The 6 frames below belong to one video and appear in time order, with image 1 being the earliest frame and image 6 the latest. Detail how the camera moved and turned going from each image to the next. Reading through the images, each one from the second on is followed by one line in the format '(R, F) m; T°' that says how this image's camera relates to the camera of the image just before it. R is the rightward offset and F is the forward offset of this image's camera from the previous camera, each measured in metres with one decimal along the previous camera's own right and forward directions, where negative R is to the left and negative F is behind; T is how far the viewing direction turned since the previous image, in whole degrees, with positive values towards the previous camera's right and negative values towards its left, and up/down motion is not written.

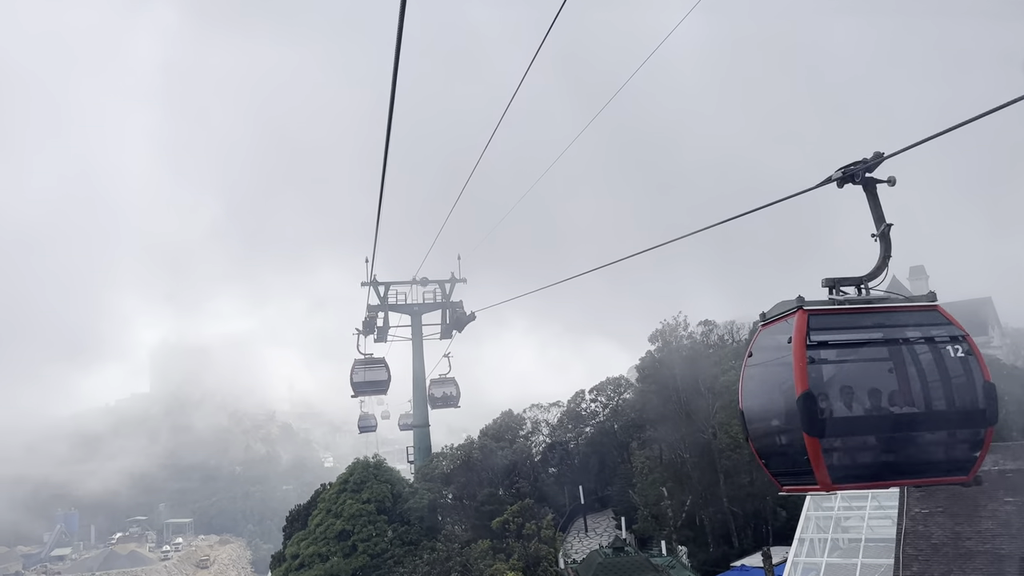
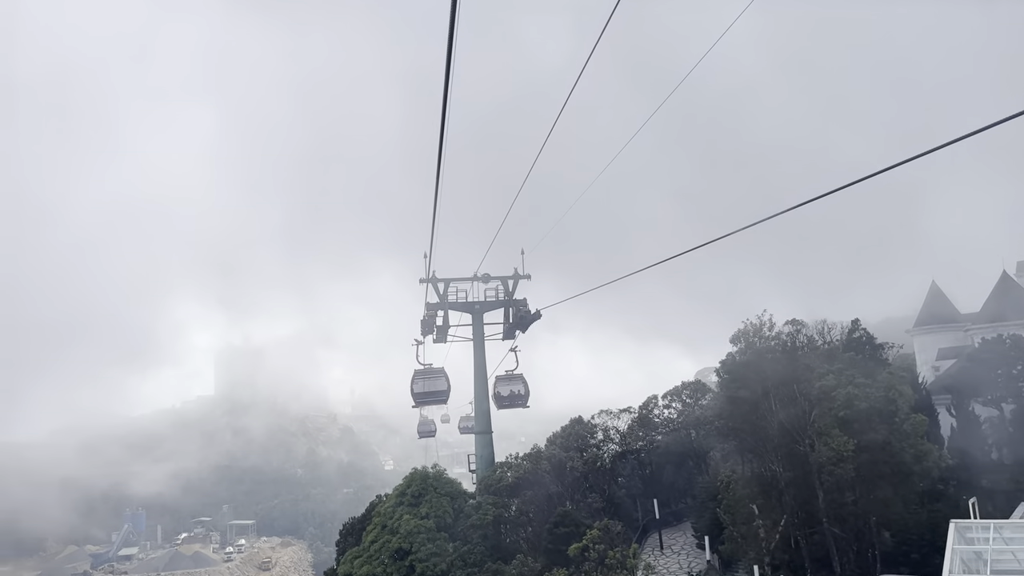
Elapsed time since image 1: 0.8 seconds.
(-0.4, +2.6) m; -4°
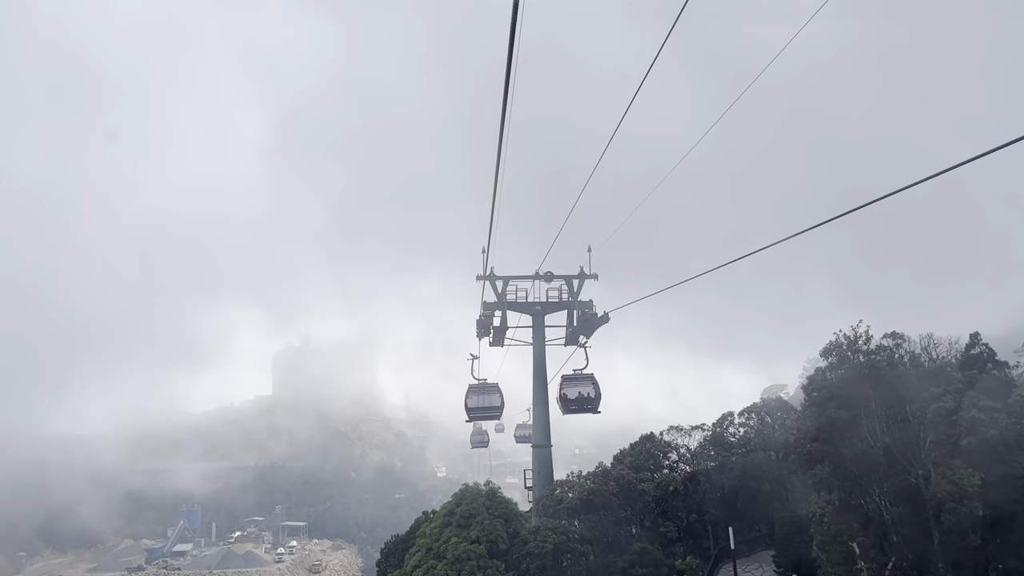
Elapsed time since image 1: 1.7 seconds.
(-0.3, +3.0) m; -4°
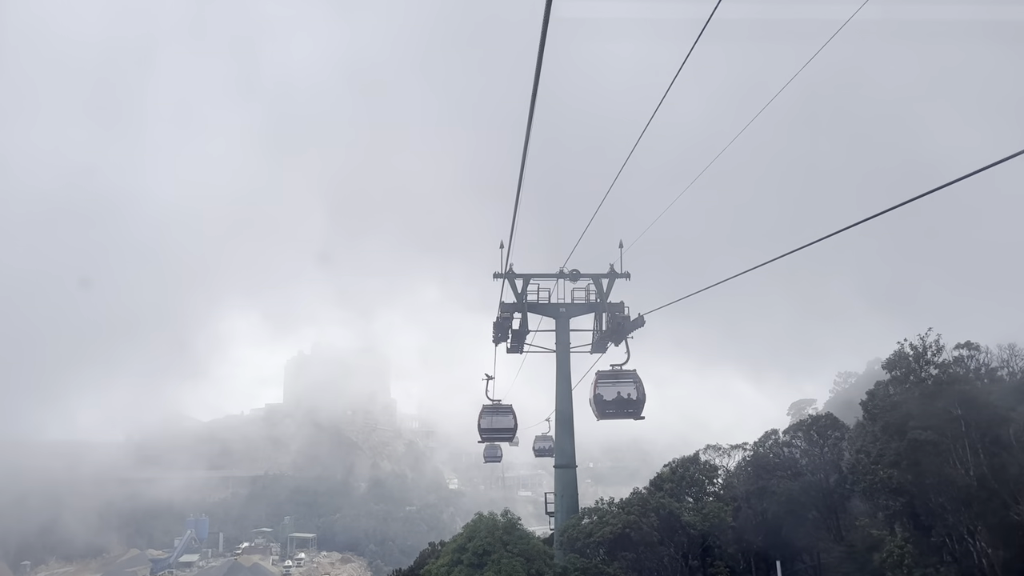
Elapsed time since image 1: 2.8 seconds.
(-0.2, +3.5) m; -1°
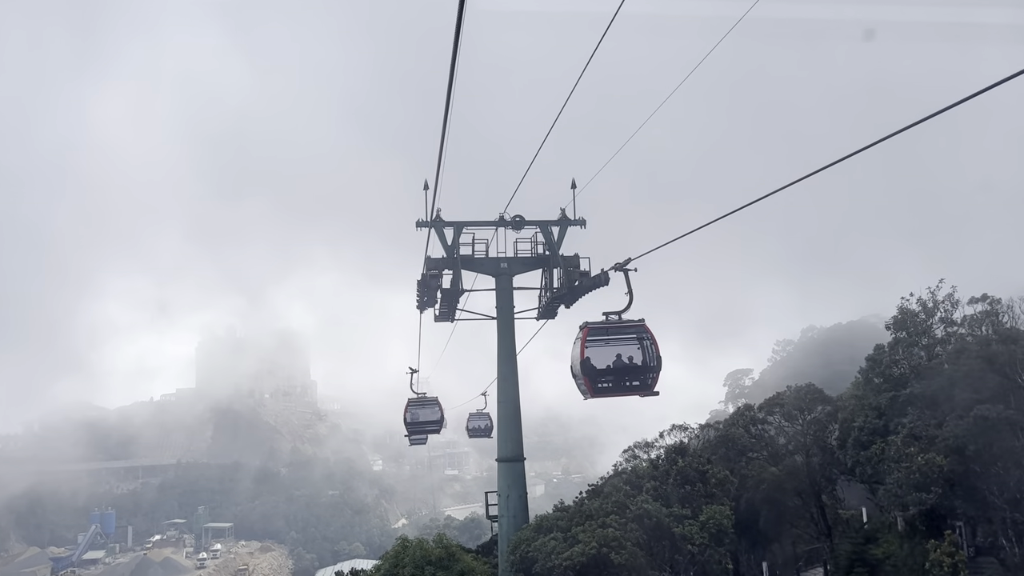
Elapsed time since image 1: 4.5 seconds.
(-0.2, +5.6) m; +5°
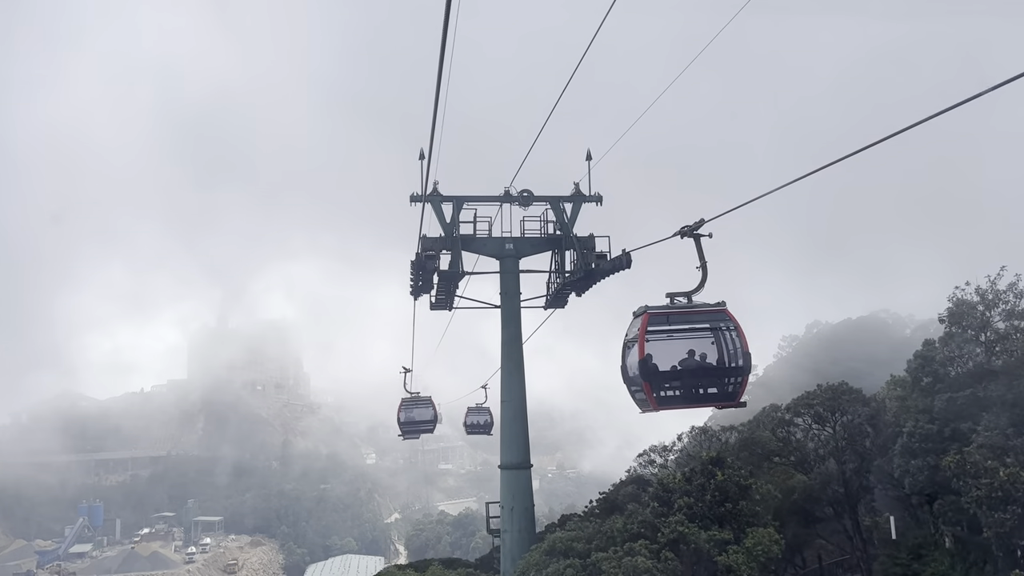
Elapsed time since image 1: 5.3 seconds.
(-0.3, +2.7) m; 0°
